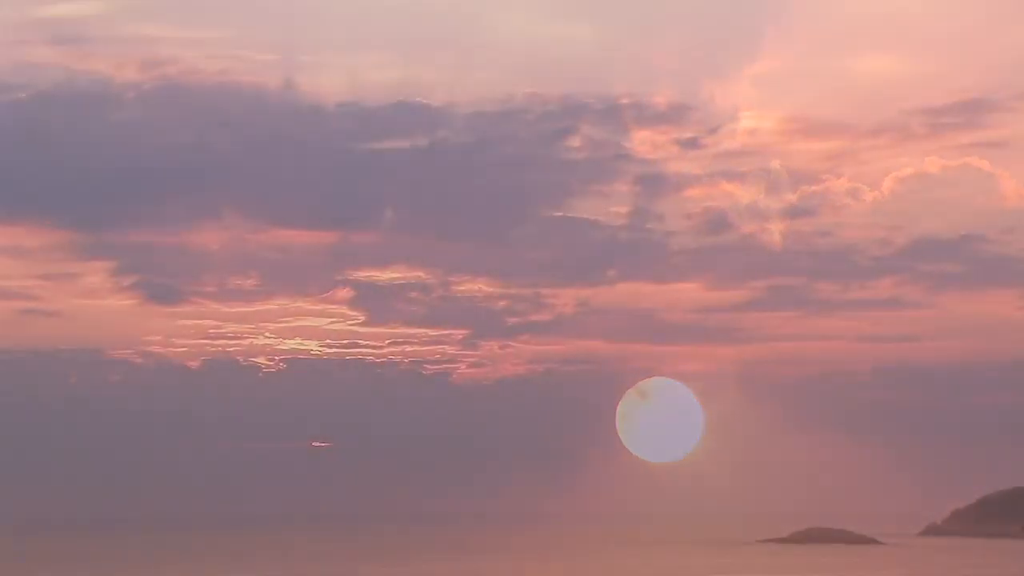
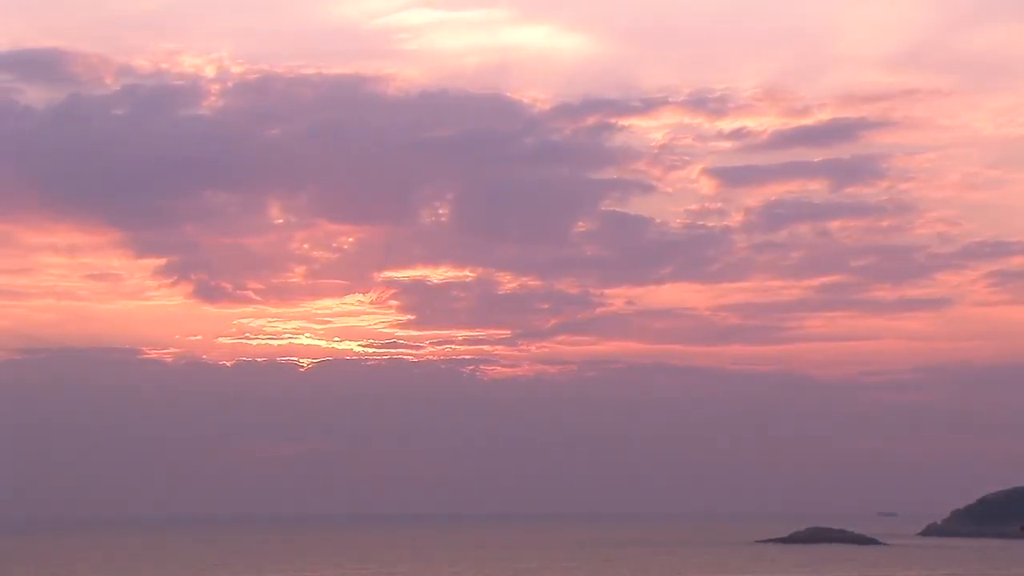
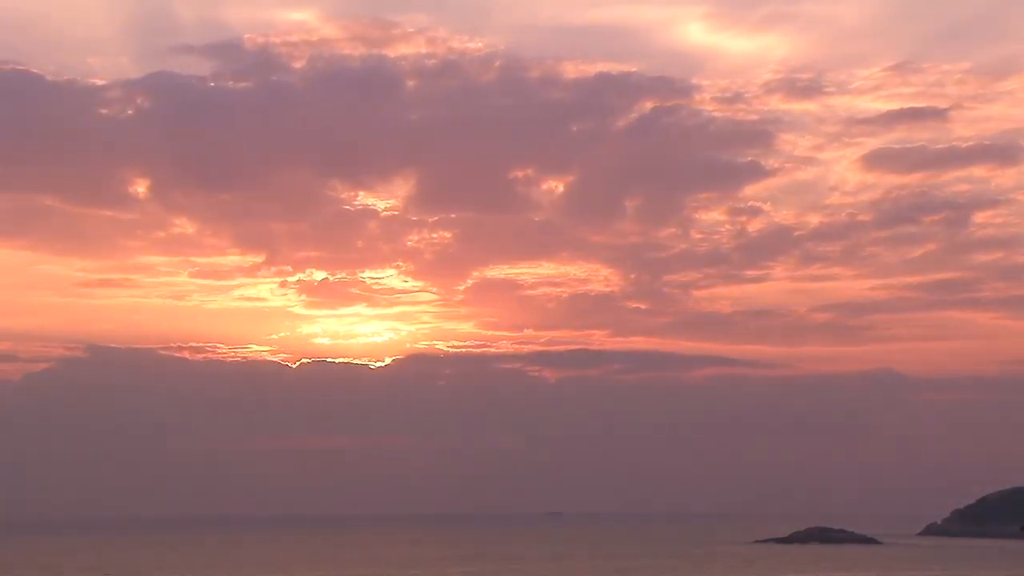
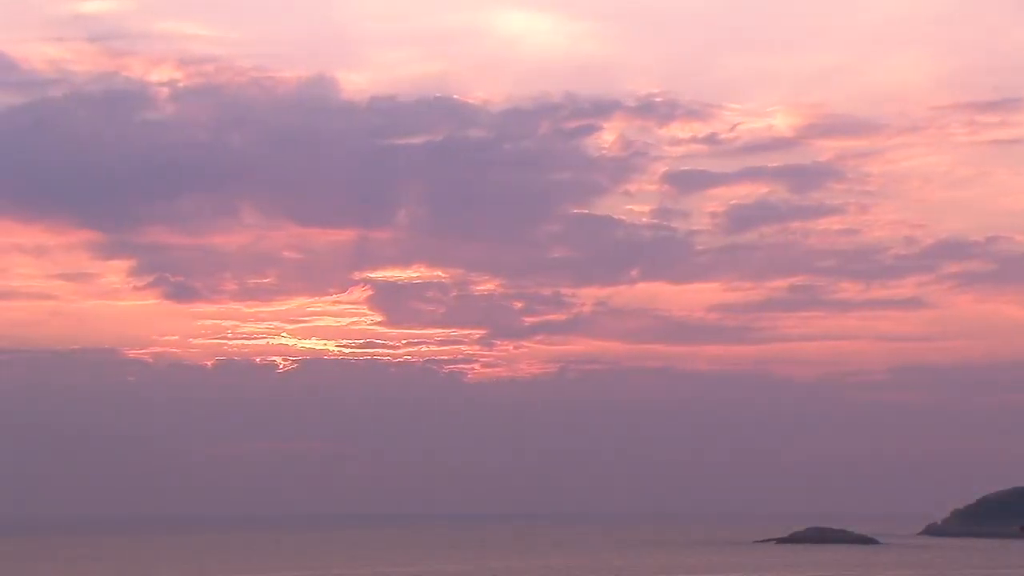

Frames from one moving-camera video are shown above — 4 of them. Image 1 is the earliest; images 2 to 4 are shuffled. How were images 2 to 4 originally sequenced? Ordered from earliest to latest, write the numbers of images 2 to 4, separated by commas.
4, 2, 3
